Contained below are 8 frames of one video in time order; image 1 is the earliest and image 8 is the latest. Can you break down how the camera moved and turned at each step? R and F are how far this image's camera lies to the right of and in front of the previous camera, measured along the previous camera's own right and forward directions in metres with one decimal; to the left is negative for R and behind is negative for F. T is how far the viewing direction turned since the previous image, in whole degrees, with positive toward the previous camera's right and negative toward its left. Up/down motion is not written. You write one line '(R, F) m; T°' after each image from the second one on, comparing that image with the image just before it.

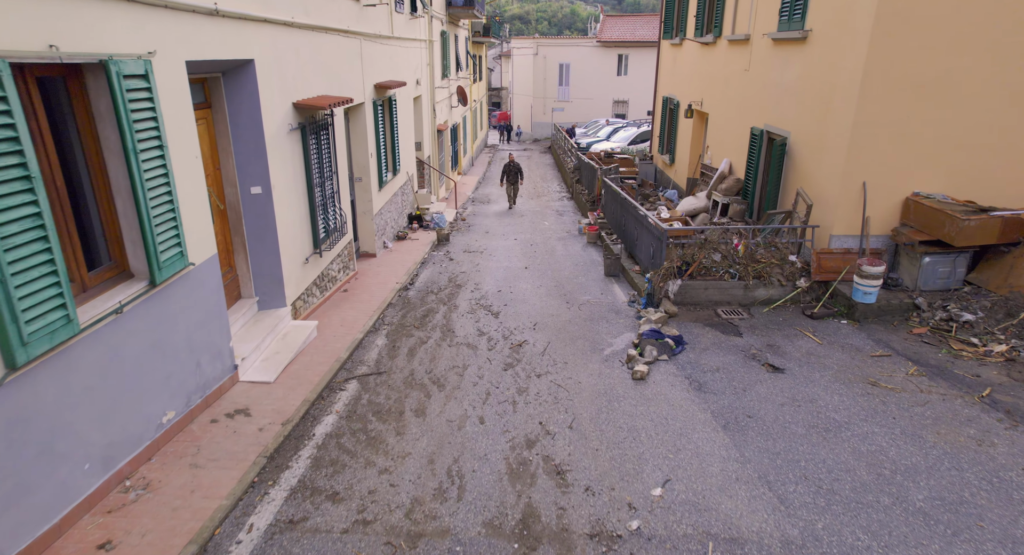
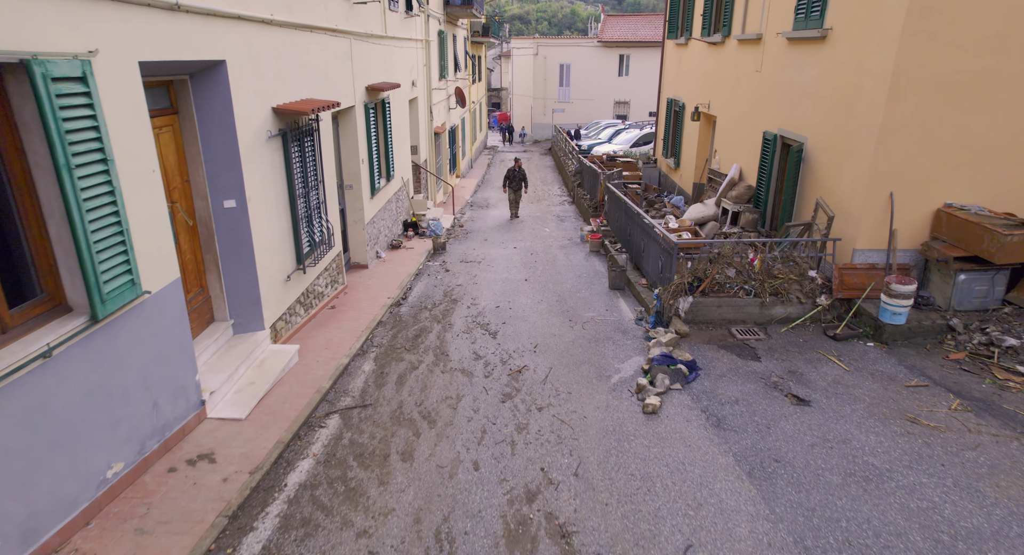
(0.0, +0.6) m; 0°
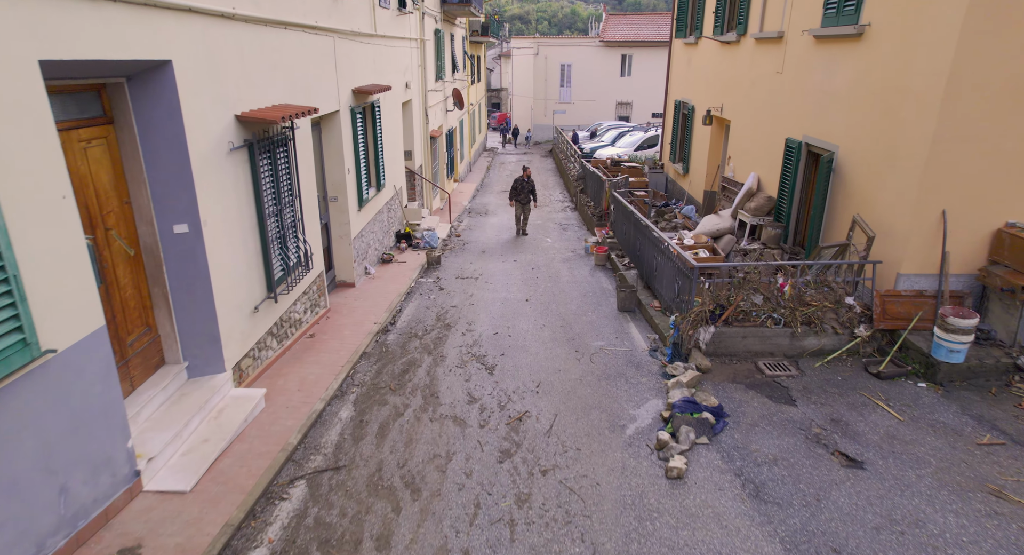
(0.0, +0.8) m; 0°
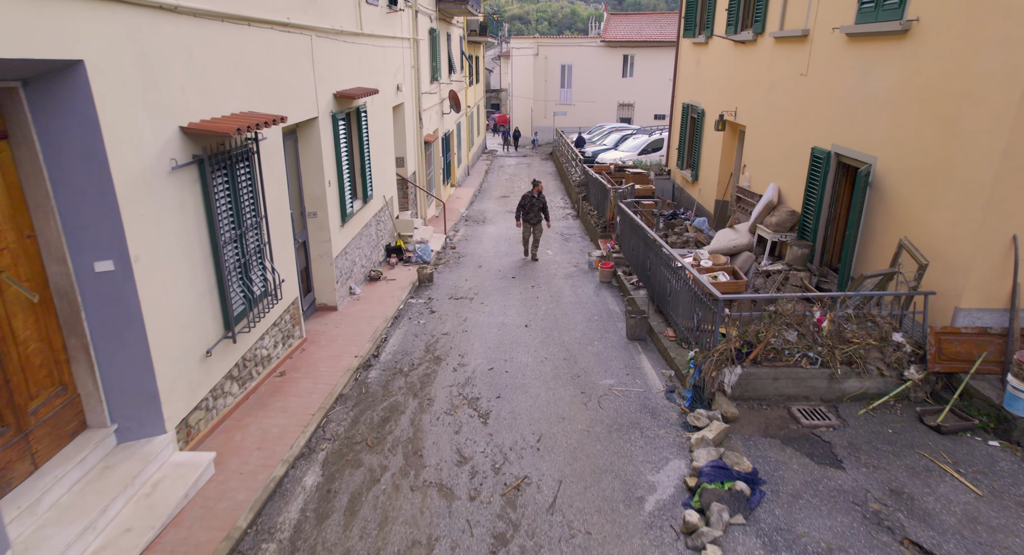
(0.0, +0.9) m; 0°
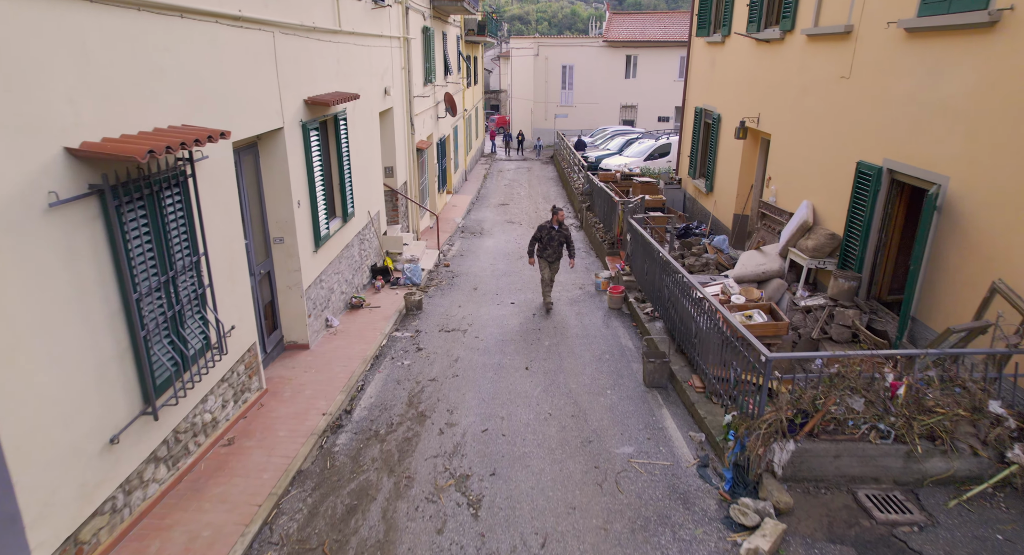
(0.0, +1.1) m; 0°
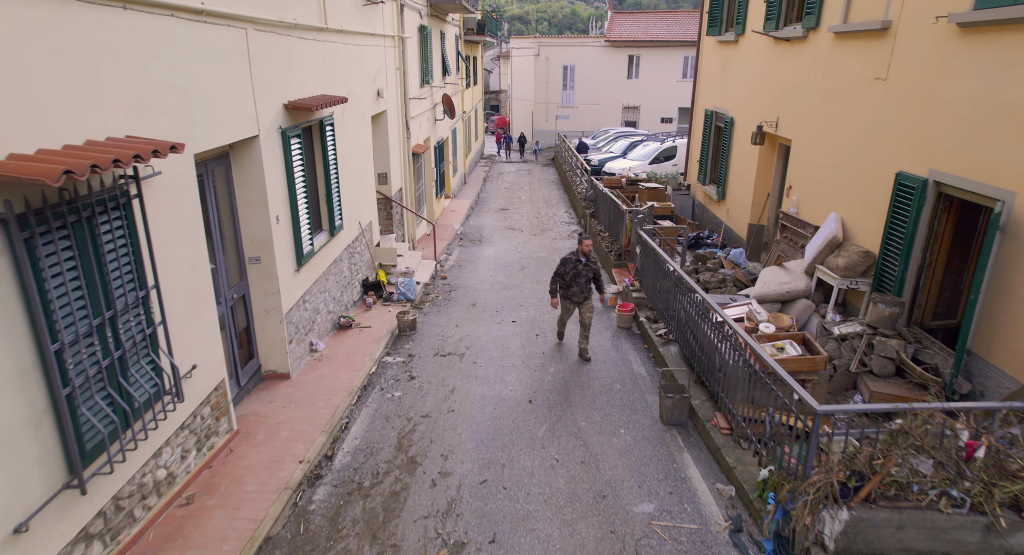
(0.0, +0.7) m; 0°
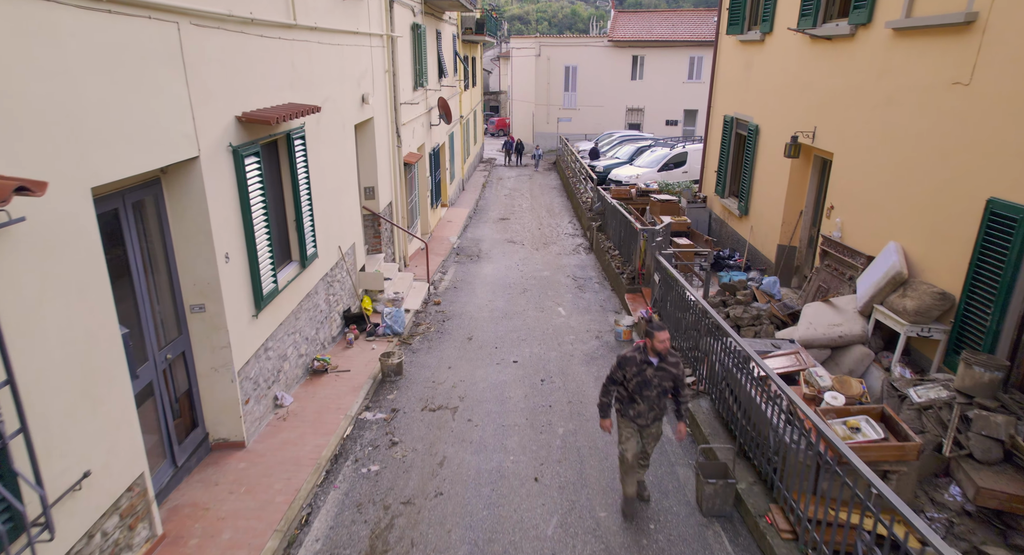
(0.0, +1.2) m; 0°
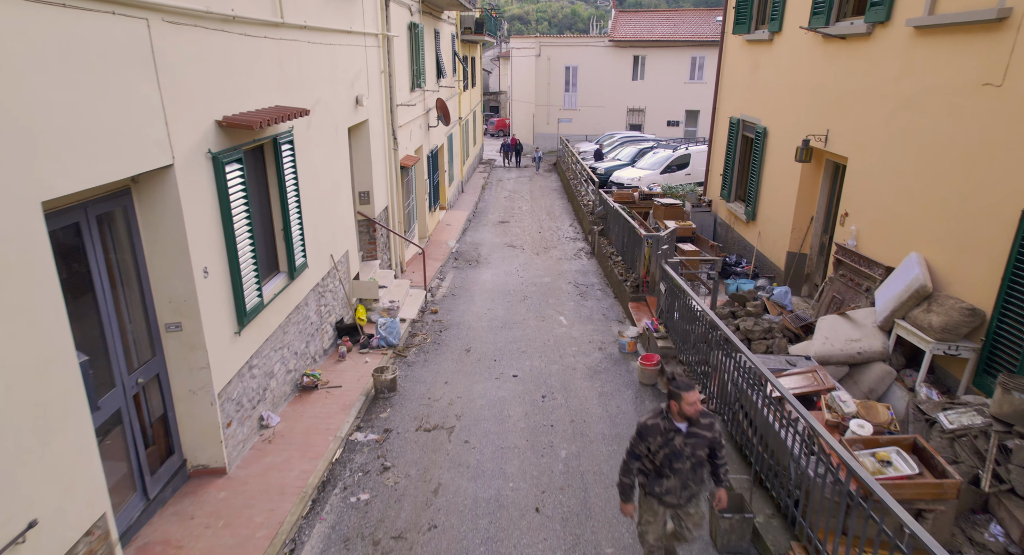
(0.0, +0.4) m; 0°
